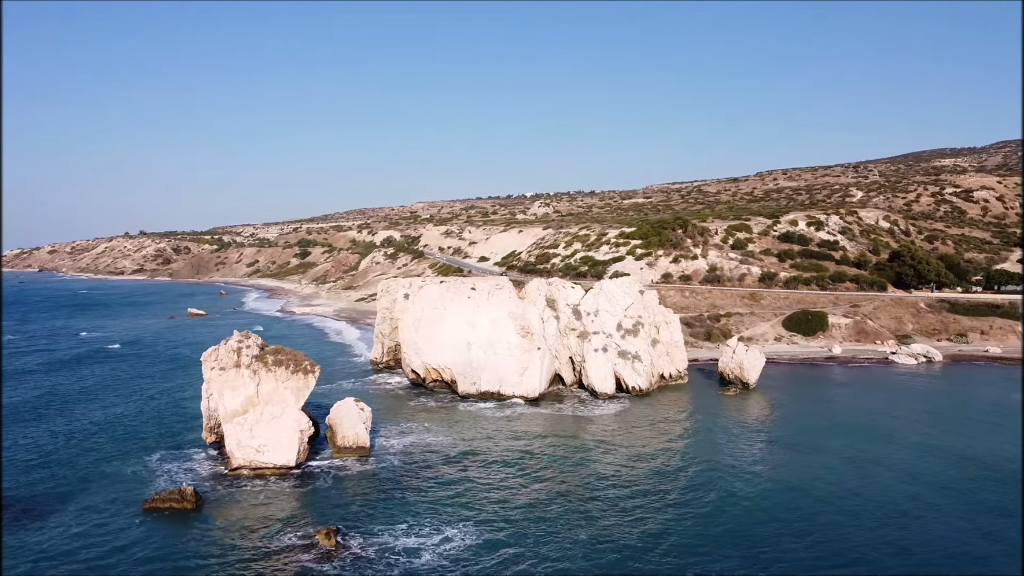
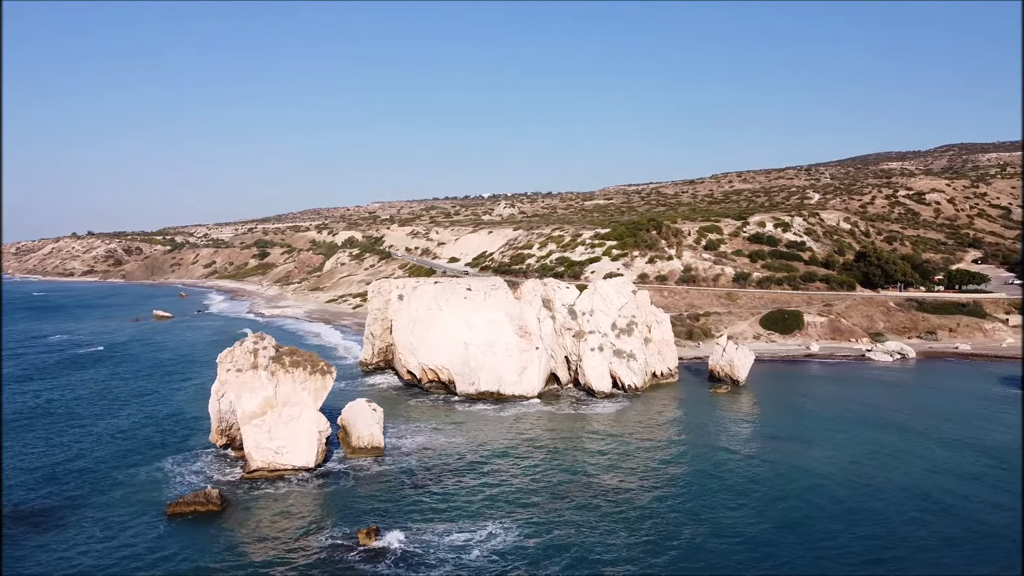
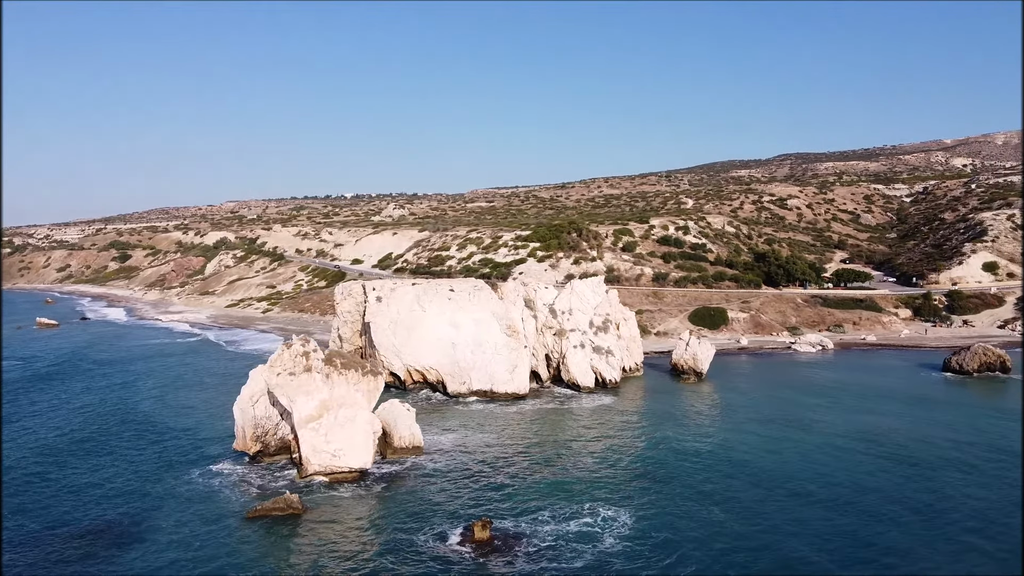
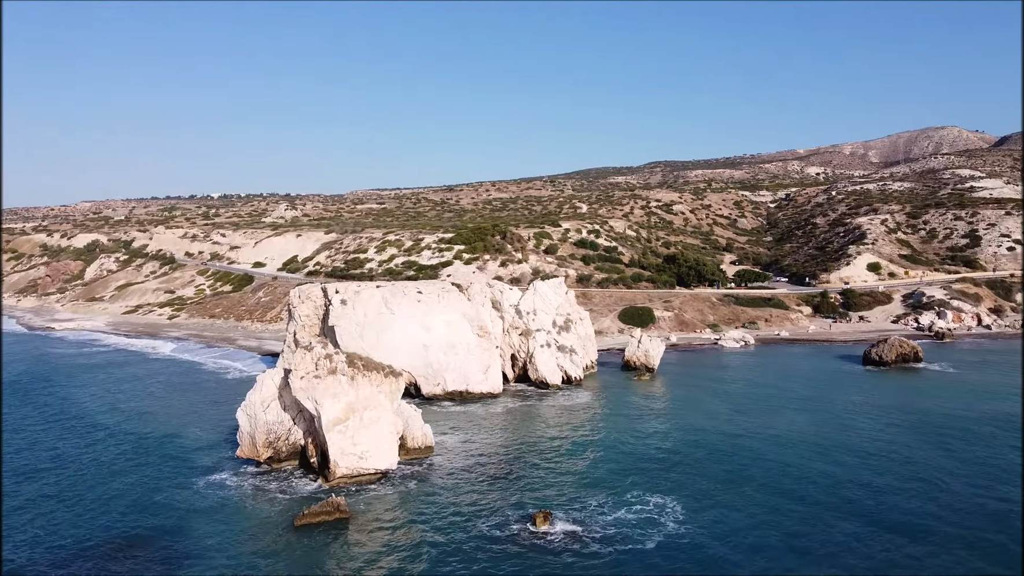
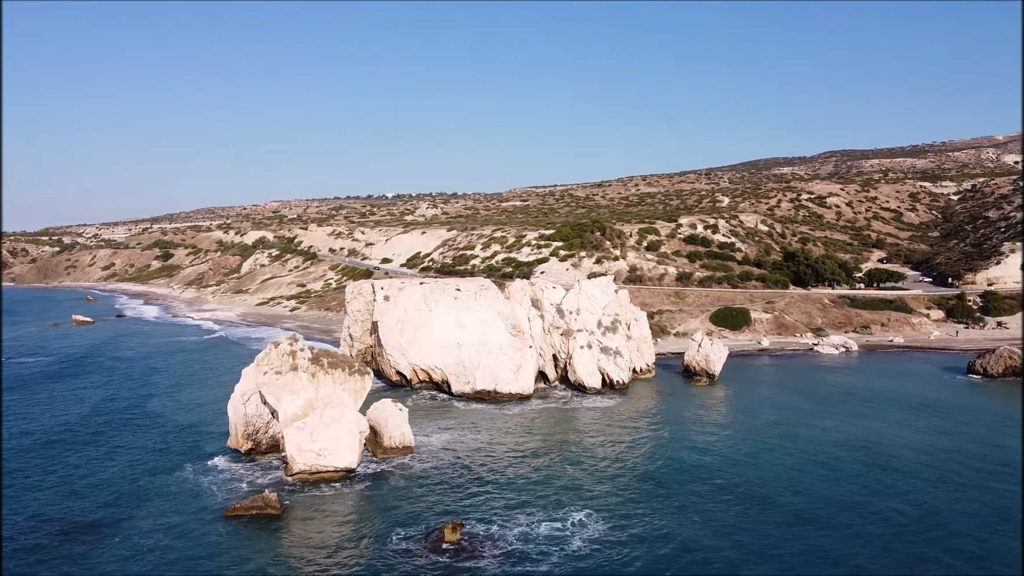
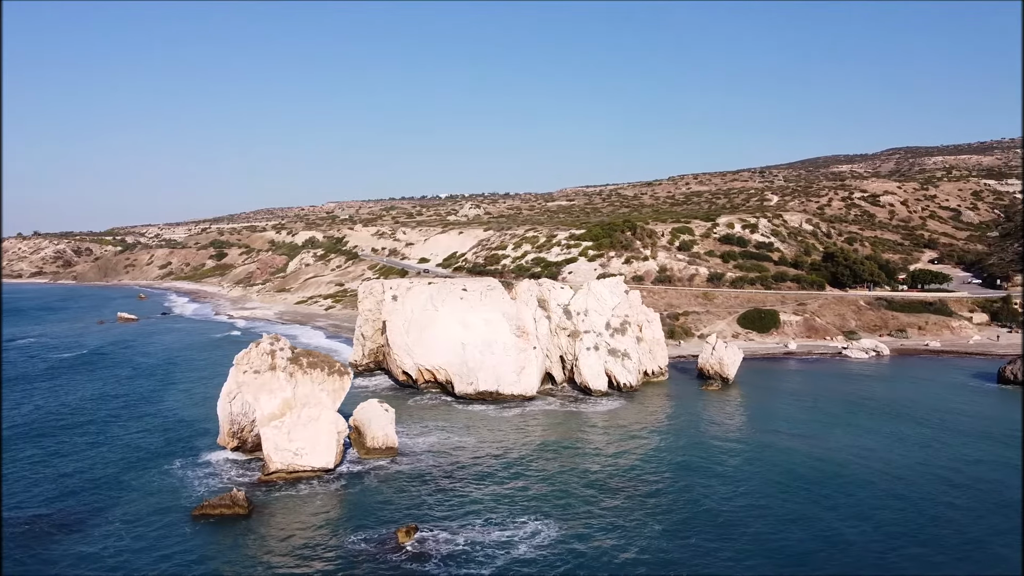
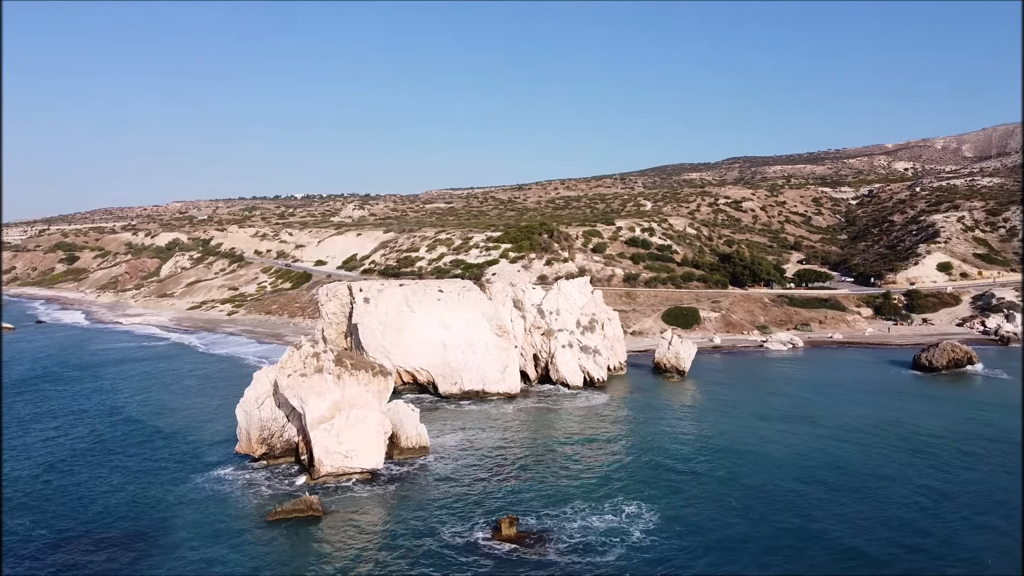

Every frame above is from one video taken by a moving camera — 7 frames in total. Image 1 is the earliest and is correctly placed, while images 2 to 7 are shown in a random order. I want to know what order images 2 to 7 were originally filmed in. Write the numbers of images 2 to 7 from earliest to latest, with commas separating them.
2, 6, 5, 3, 7, 4
